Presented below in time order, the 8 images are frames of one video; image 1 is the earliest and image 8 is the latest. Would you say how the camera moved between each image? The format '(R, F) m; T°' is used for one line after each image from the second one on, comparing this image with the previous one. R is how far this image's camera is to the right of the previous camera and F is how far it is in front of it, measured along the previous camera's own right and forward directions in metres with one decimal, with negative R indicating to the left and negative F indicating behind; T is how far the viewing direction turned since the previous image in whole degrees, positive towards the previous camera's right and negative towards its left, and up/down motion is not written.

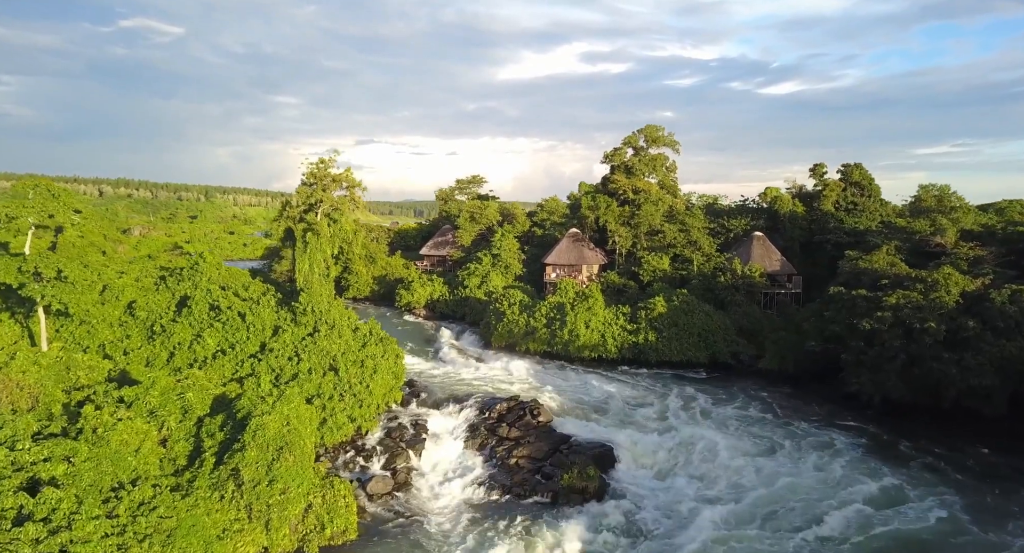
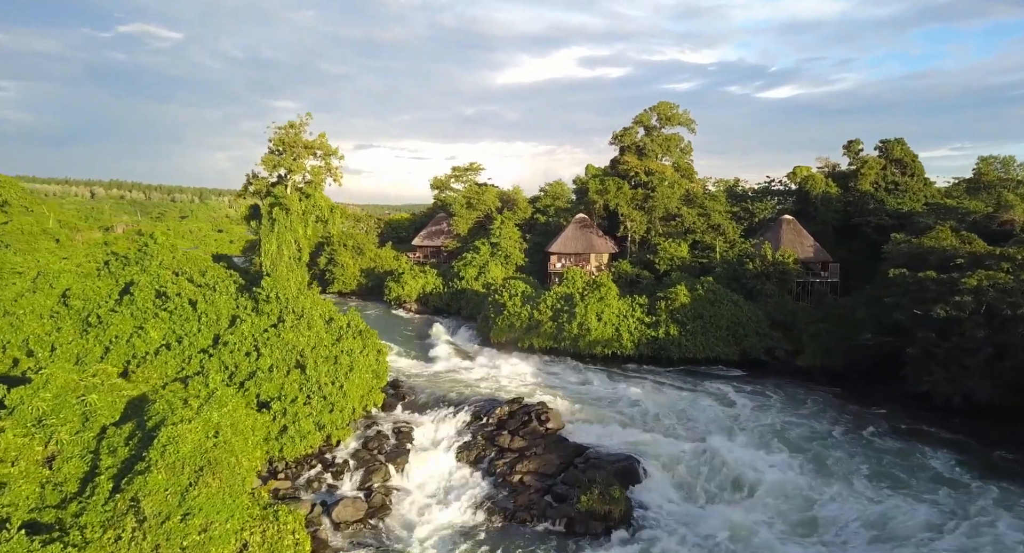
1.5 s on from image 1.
(-0.1, +4.1) m; 0°
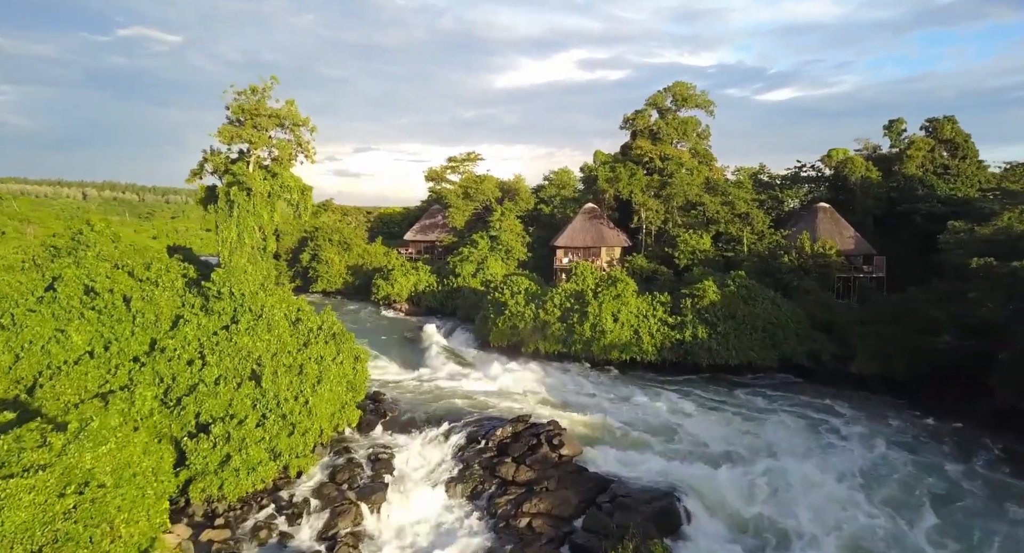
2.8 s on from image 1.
(-0.1, +3.9) m; 0°
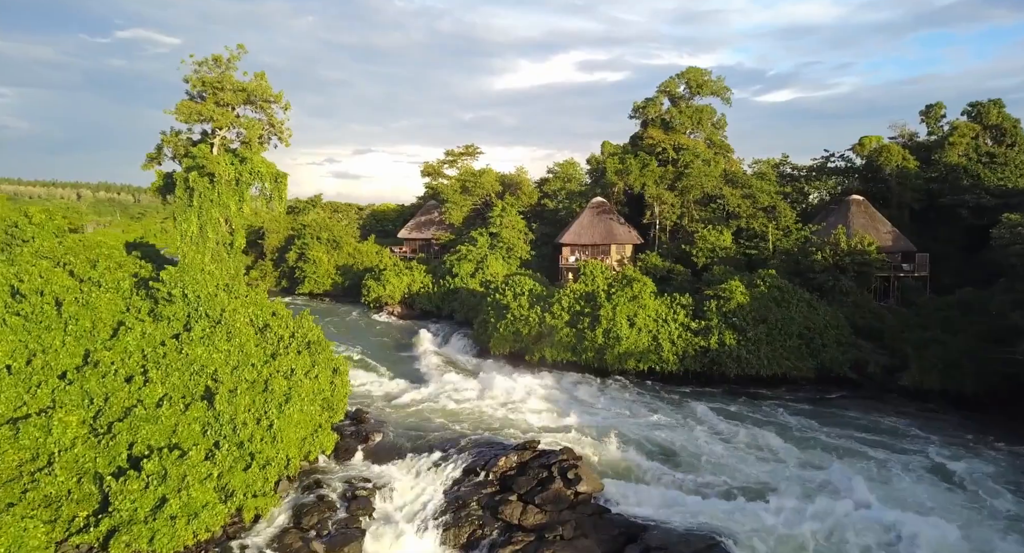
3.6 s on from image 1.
(-0.1, +2.8) m; 0°
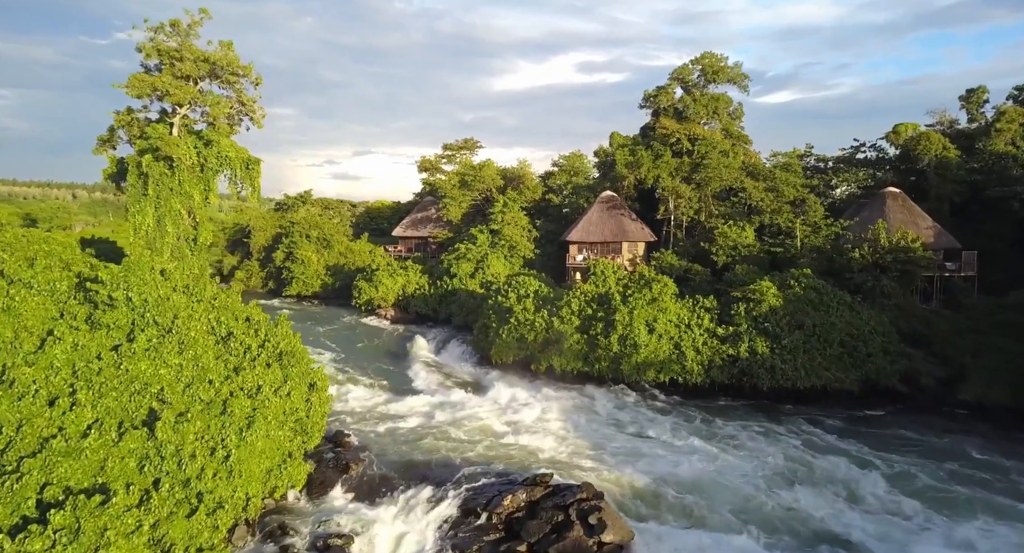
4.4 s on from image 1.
(-0.1, +2.5) m; 0°
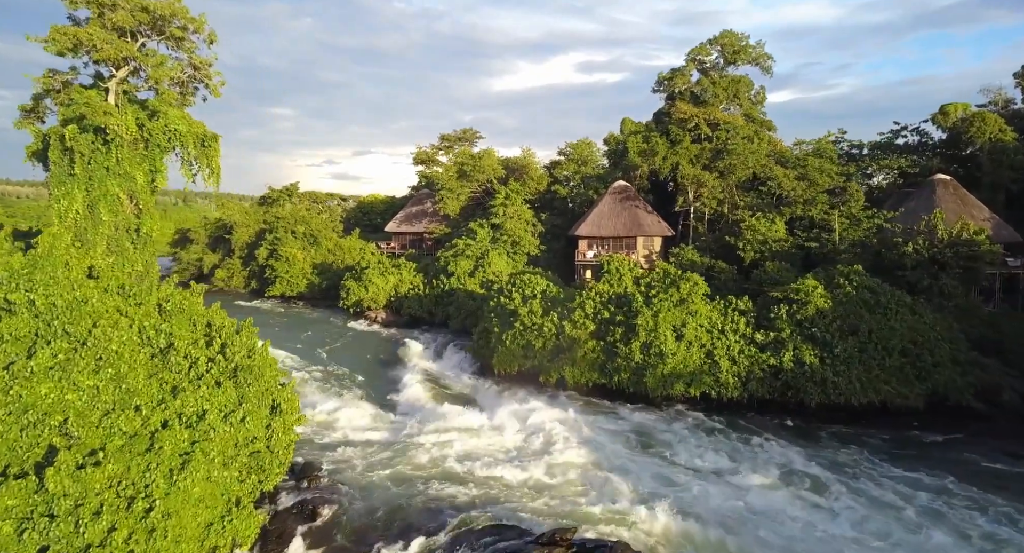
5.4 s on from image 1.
(-0.2, +2.8) m; 0°
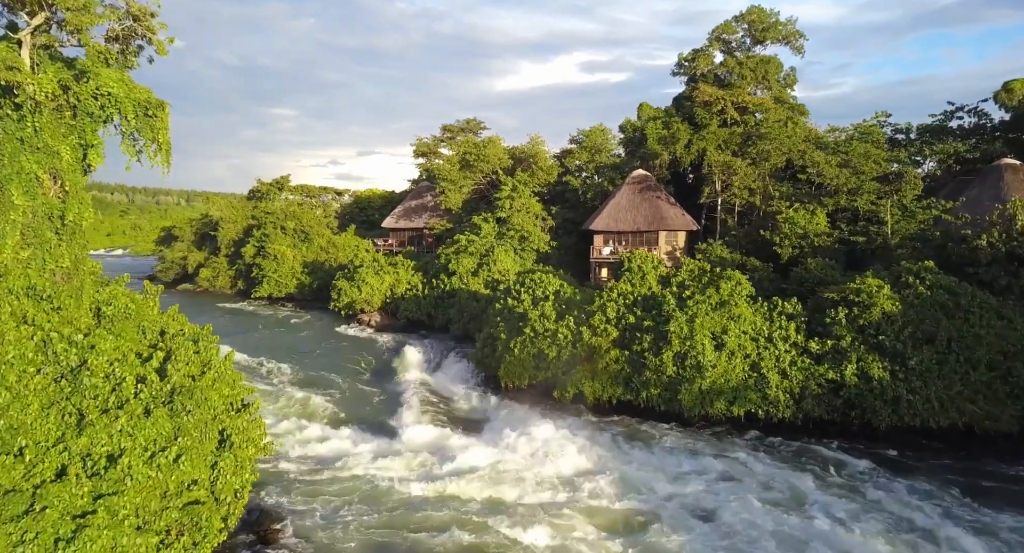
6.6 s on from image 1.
(-0.1, +2.6) m; 0°
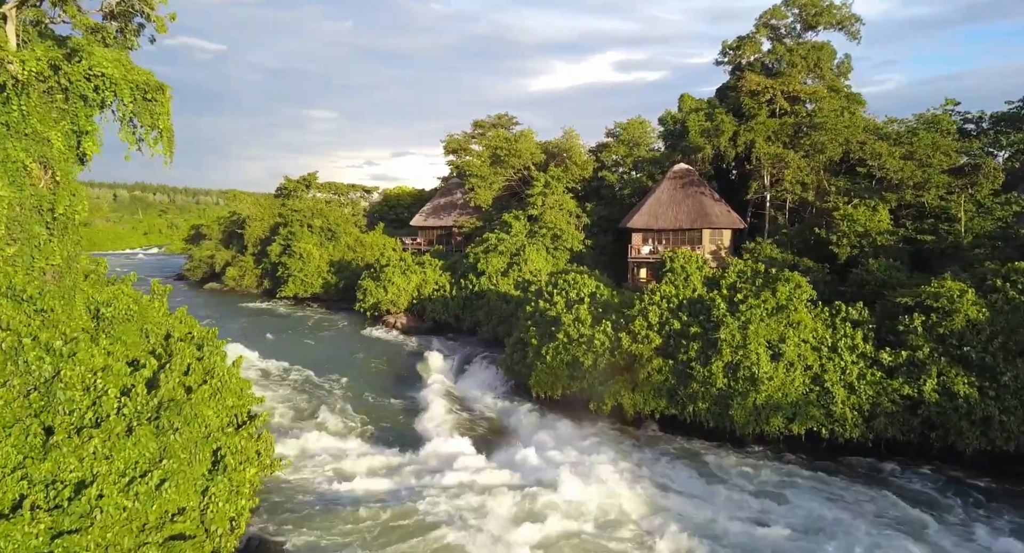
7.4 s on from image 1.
(0.0, +1.3) m; -3°
